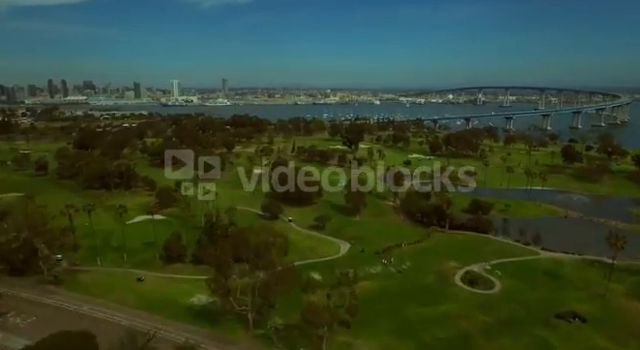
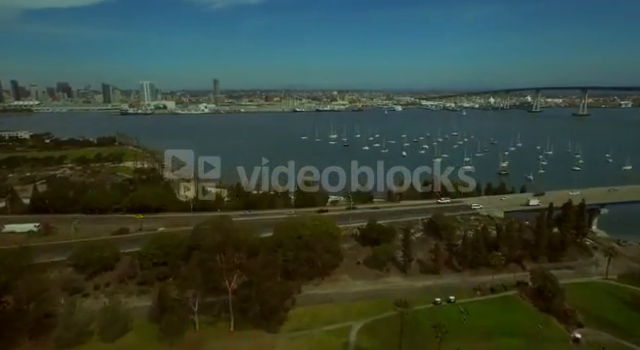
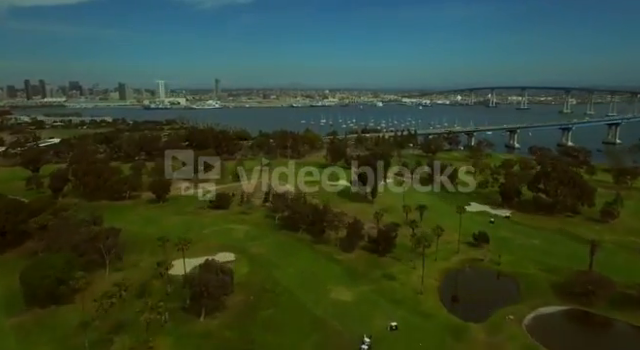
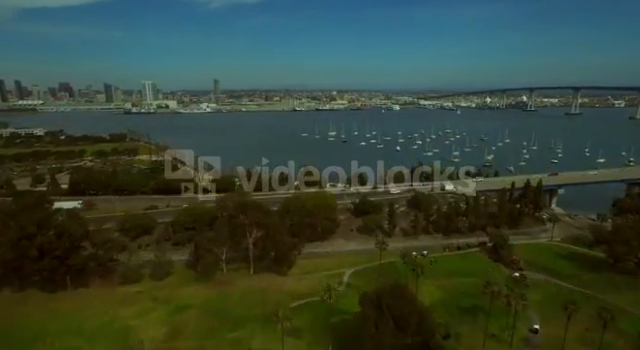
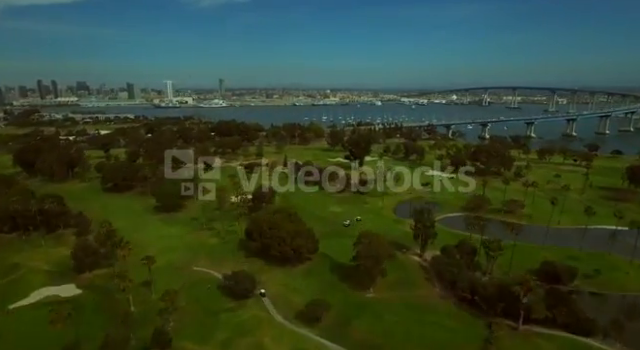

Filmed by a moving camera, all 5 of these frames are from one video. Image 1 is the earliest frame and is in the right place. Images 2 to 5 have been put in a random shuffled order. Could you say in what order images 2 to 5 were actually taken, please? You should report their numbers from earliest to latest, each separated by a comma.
5, 3, 4, 2
